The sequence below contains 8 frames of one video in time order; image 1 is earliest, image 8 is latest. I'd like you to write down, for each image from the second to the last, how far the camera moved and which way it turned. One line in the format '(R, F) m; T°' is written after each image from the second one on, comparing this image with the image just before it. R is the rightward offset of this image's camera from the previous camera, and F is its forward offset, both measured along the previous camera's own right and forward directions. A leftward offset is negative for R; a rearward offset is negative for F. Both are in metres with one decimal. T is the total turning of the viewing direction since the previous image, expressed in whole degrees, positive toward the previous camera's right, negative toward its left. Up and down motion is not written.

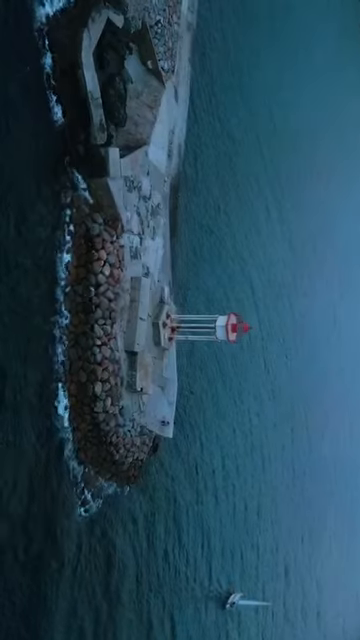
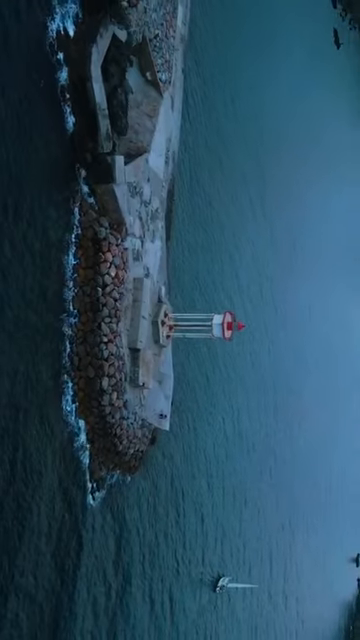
(-0.8, -1.0) m; +2°
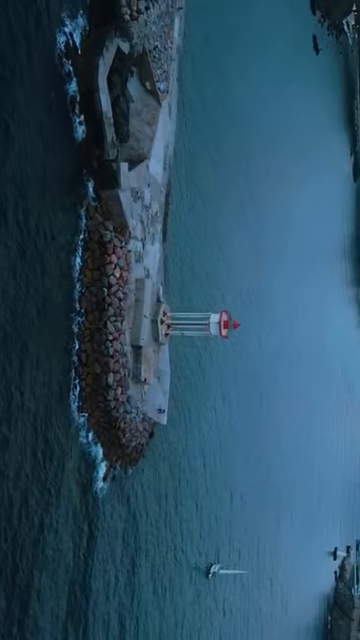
(-0.7, -0.9) m; +2°
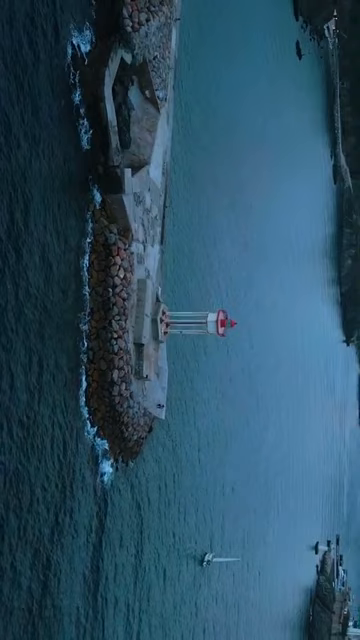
(-0.6, -0.9) m; +2°
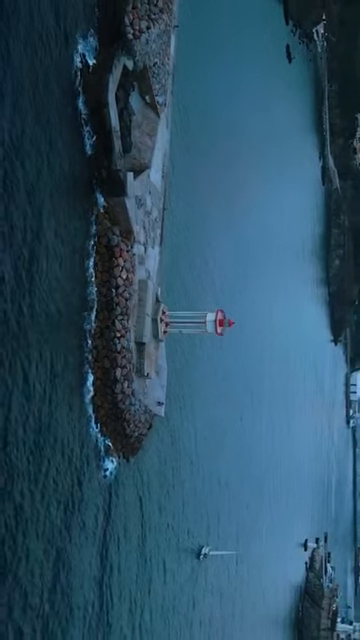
(-0.4, -0.6) m; +1°
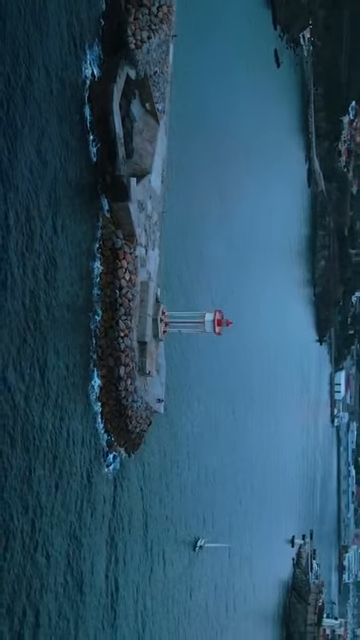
(-0.5, -0.8) m; +1°
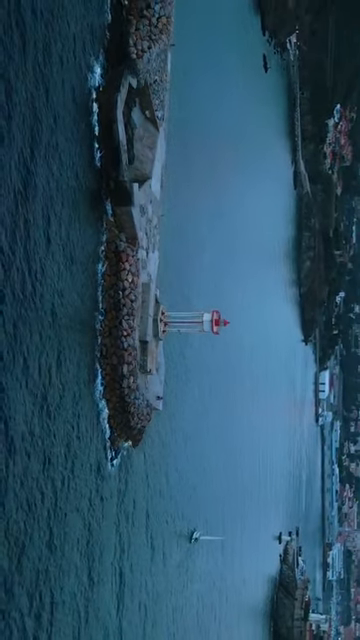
(-0.5, -0.8) m; +1°
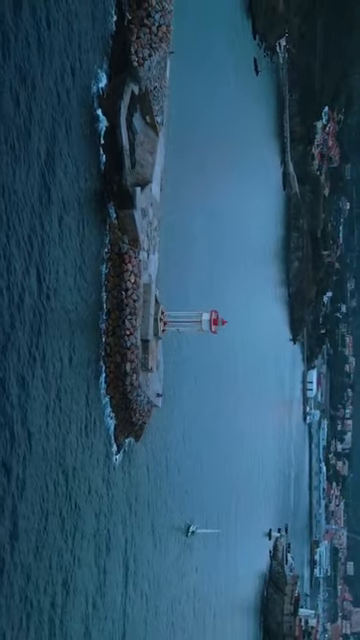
(-0.4, -0.7) m; +1°
